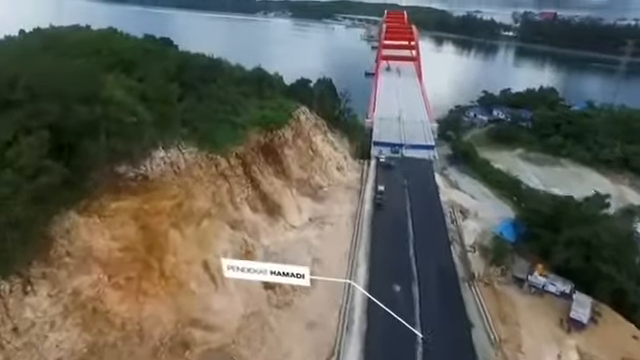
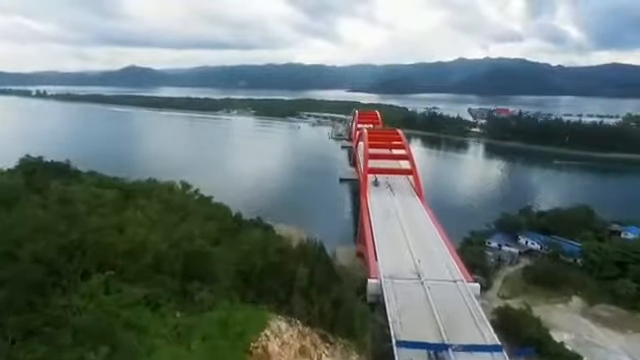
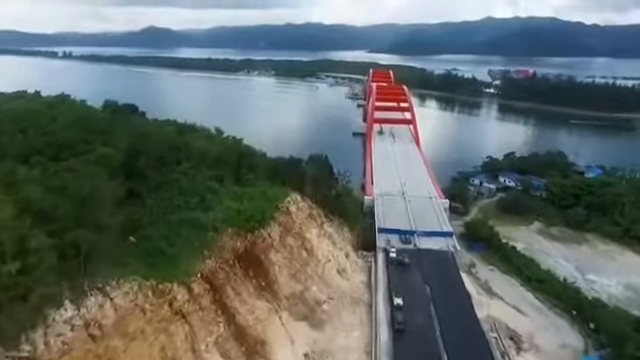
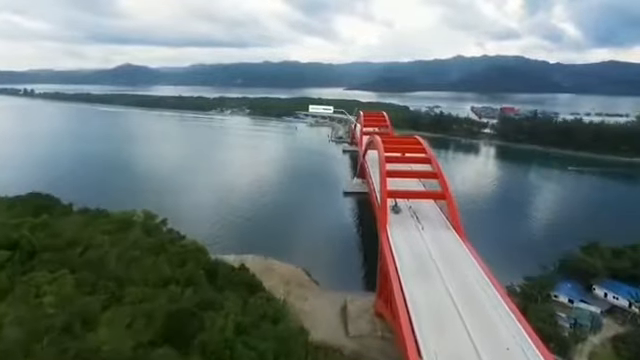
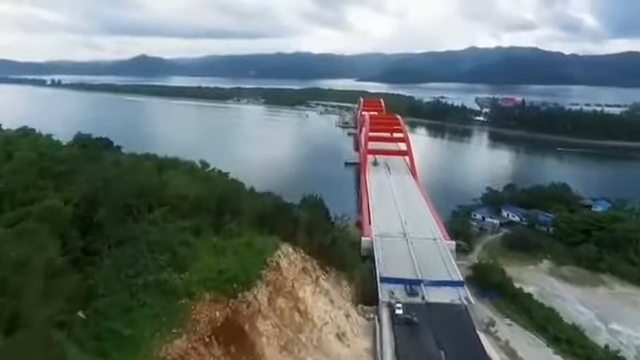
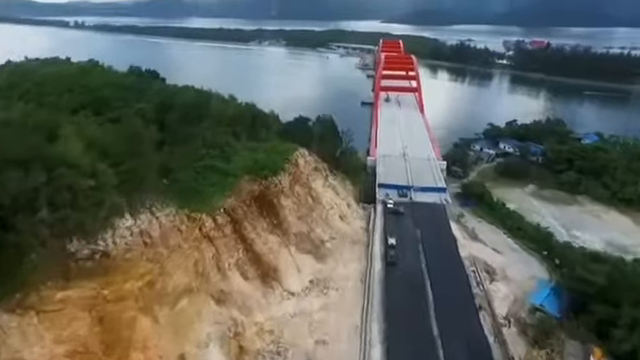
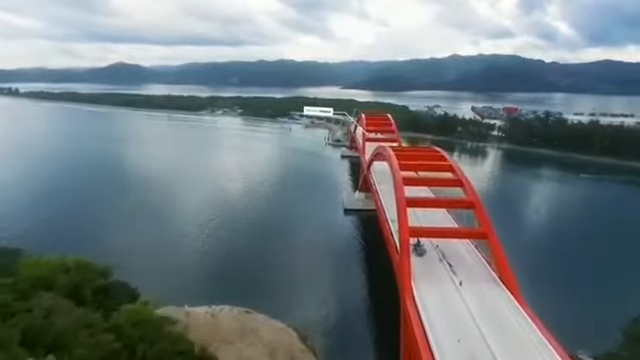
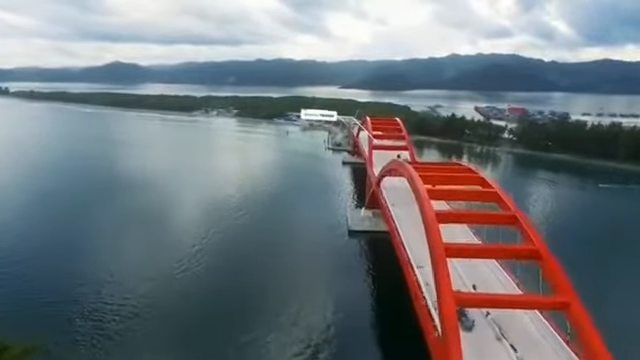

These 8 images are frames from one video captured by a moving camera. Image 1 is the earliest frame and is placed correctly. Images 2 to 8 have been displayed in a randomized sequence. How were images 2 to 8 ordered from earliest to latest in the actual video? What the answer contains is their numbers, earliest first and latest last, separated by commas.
6, 3, 5, 2, 4, 7, 8
